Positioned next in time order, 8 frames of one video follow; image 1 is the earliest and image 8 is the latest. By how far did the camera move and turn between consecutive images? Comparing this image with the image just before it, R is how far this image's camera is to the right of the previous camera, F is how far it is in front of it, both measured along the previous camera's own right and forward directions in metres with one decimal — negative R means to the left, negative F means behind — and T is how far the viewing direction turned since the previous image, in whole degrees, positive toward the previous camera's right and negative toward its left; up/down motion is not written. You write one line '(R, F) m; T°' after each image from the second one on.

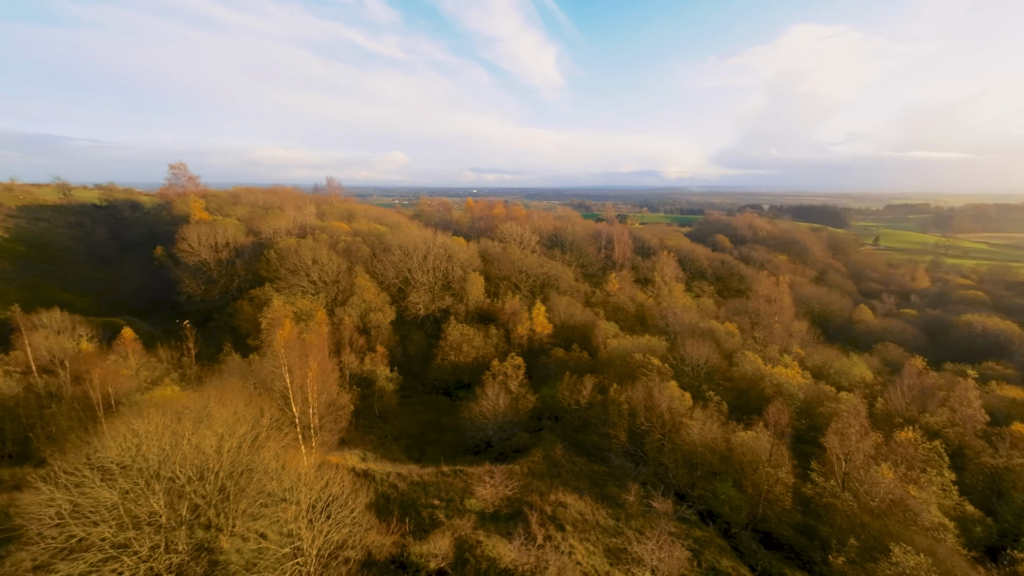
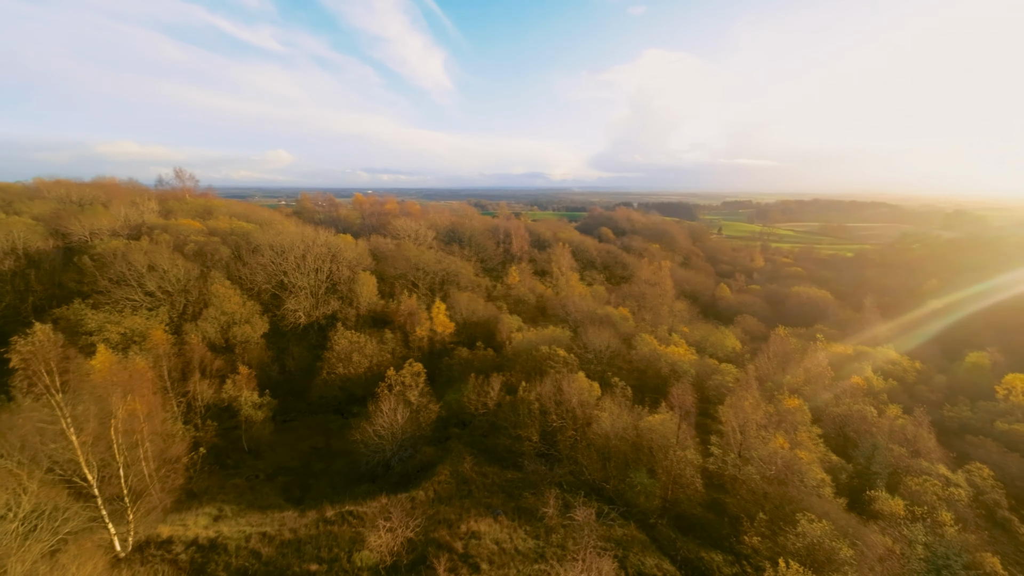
(+1.2, +4.9) m; +15°
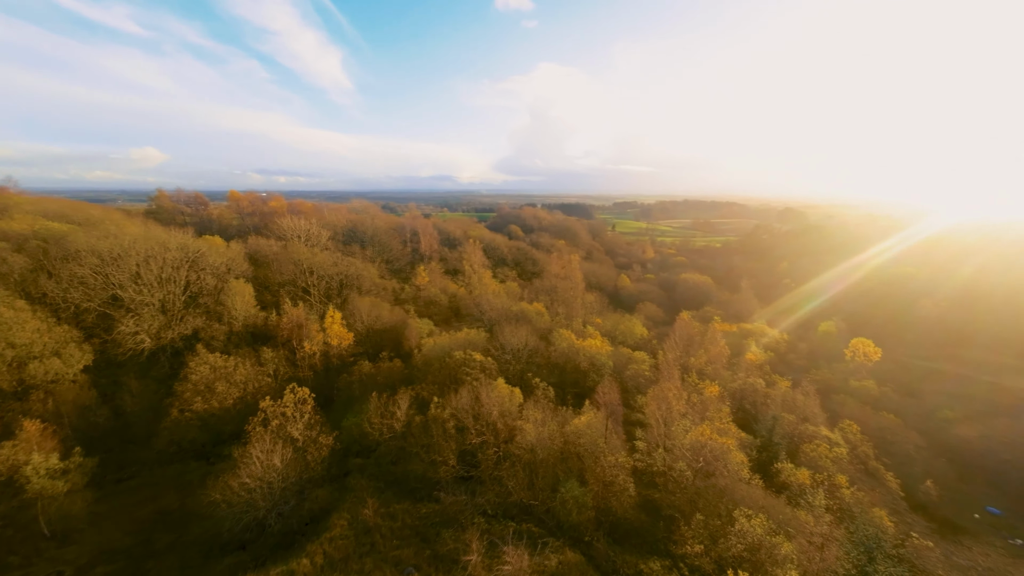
(+0.9, +5.4) m; +13°
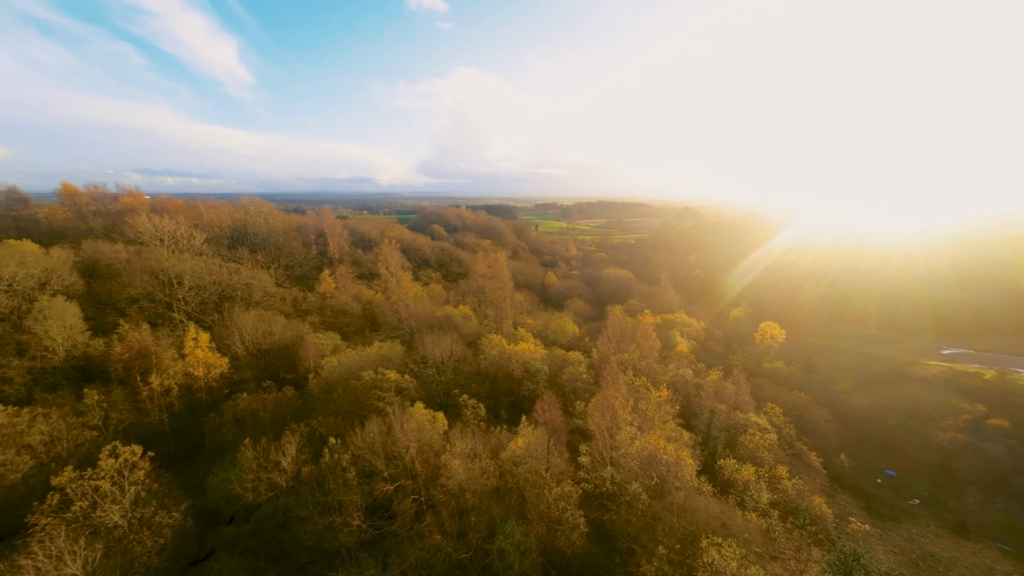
(+1.0, +6.4) m; +11°
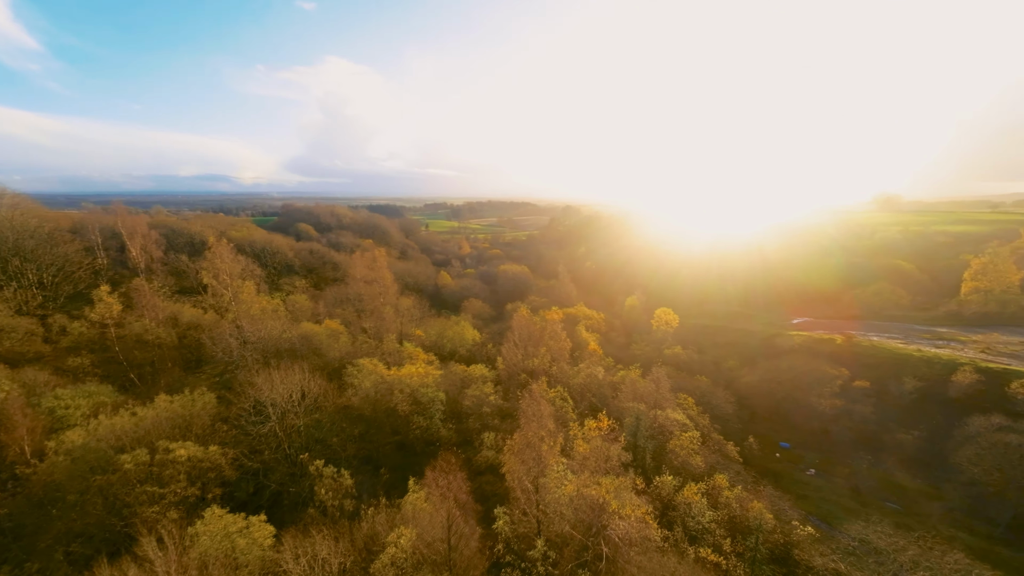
(+1.6, +10.6) m; +16°
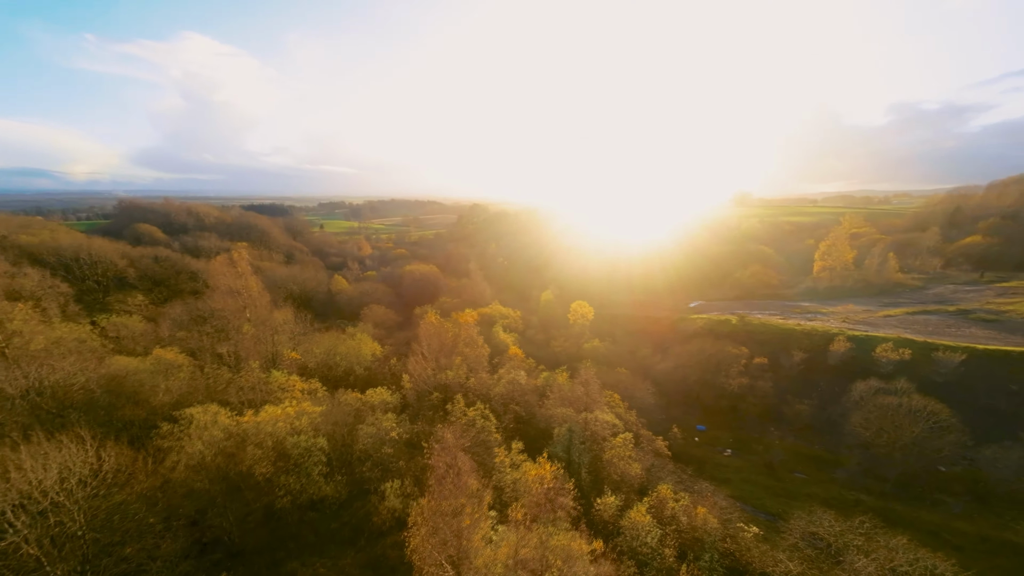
(+0.8, +6.8) m; +14°
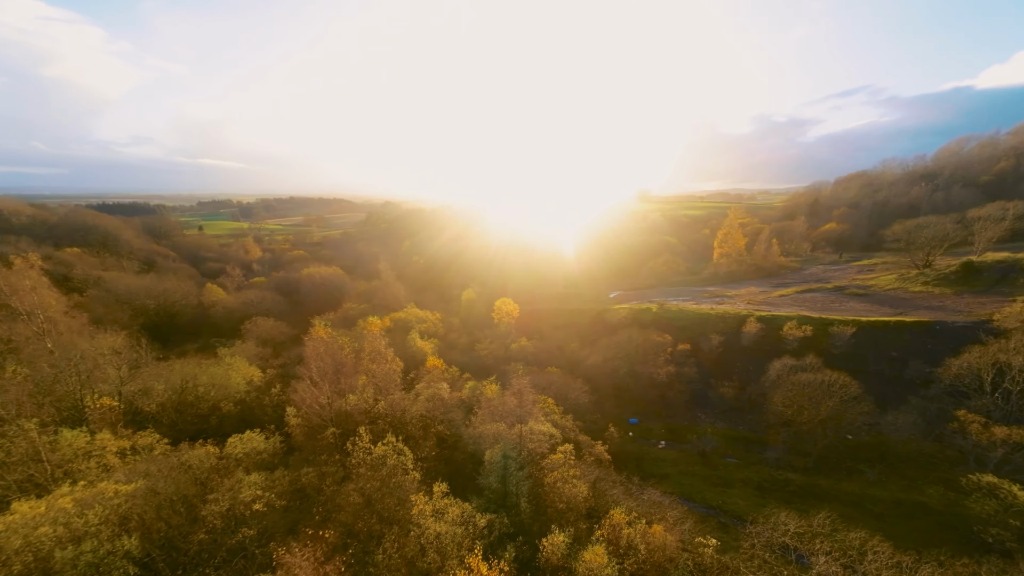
(+0.6, +6.1) m; +12°
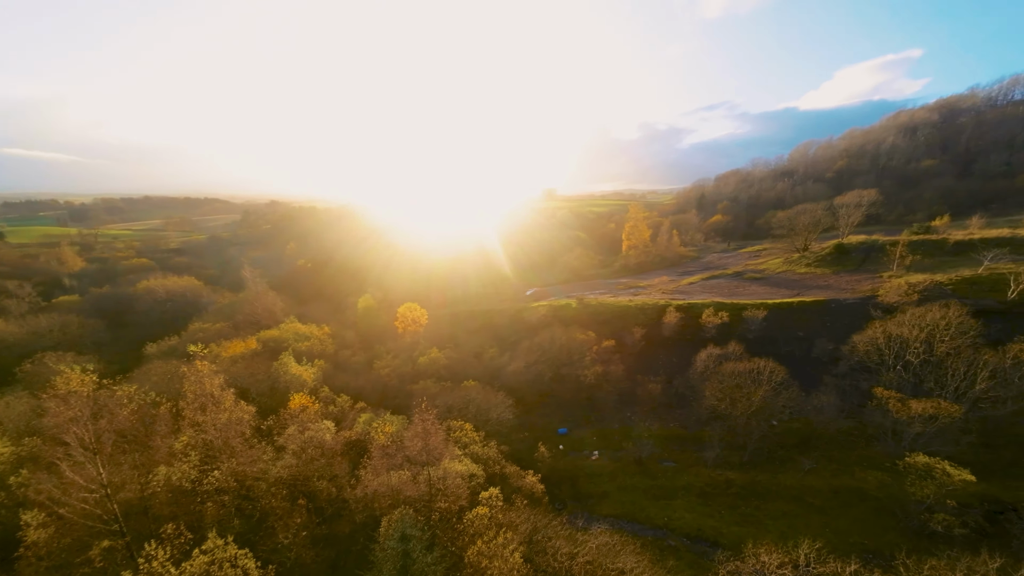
(+1.2, +7.8) m; +13°
